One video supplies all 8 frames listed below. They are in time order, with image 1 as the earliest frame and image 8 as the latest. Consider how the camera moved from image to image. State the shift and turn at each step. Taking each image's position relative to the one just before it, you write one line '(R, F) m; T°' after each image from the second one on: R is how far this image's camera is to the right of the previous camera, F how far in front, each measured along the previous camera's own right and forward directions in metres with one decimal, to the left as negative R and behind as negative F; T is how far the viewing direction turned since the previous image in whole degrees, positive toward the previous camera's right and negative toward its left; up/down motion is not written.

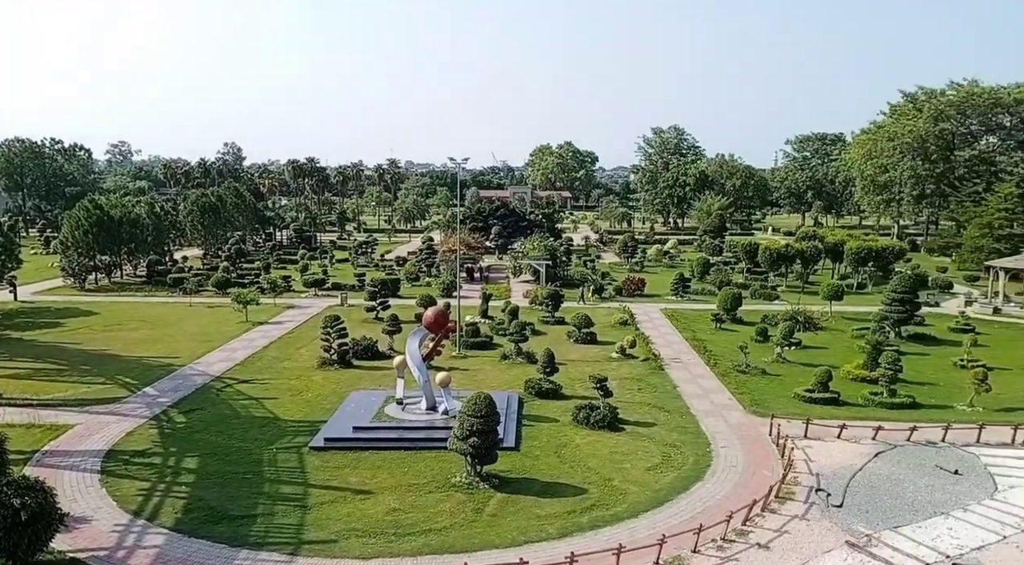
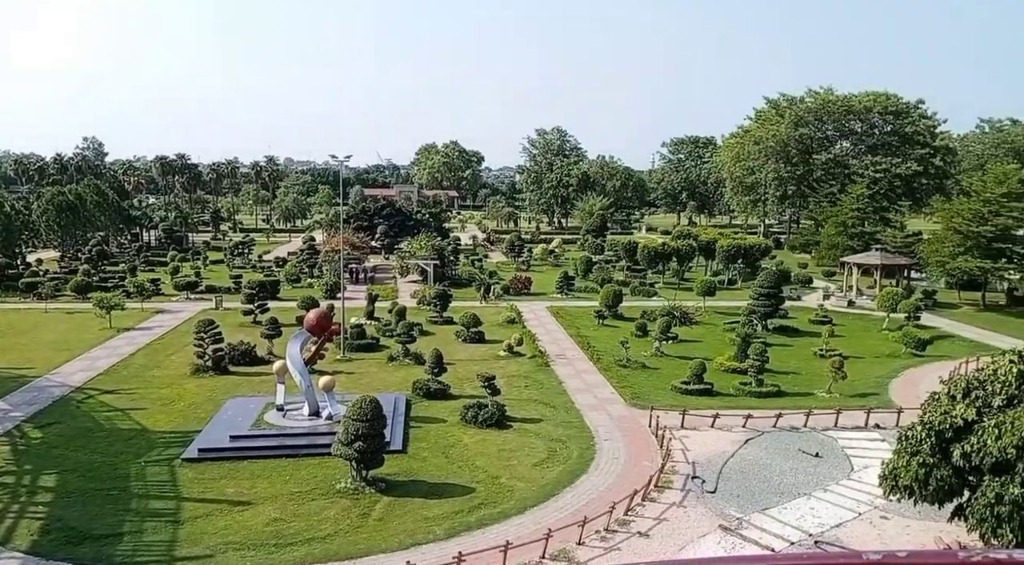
(+0.2, -1.1) m; +7°
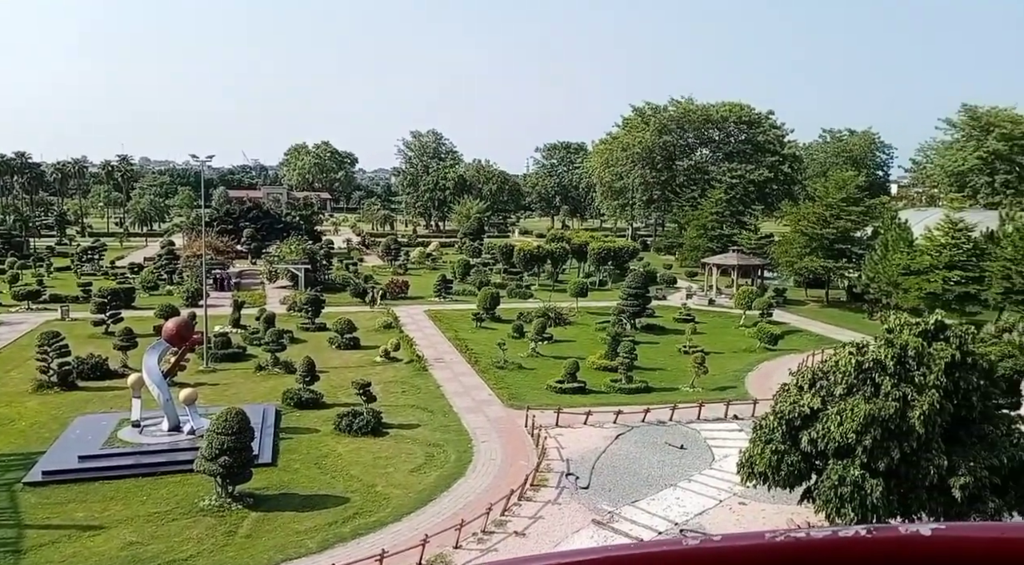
(+0.4, -0.1) m; +8°
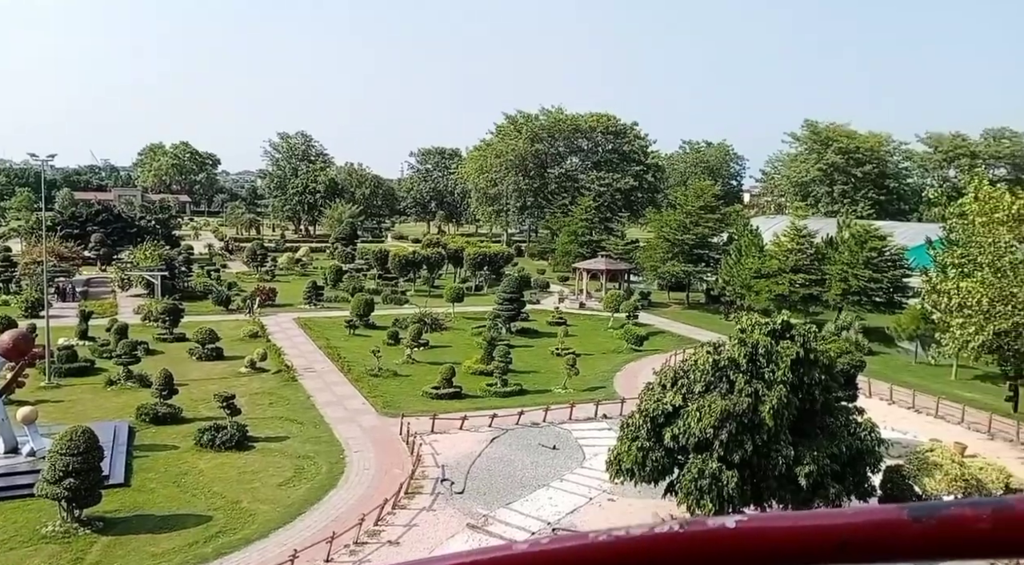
(+0.1, -0.6) m; +8°
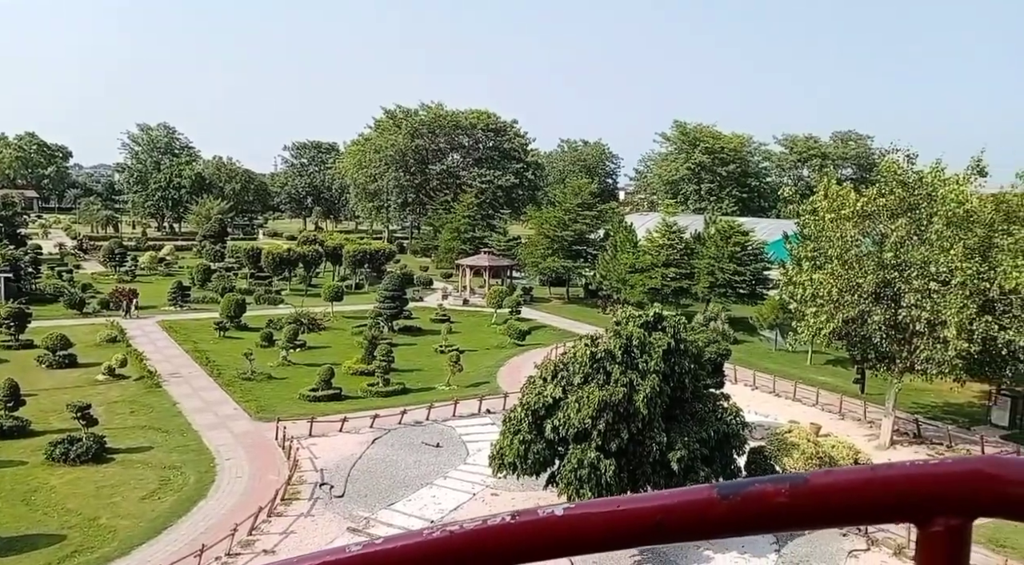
(0.0, -0.5) m; +8°
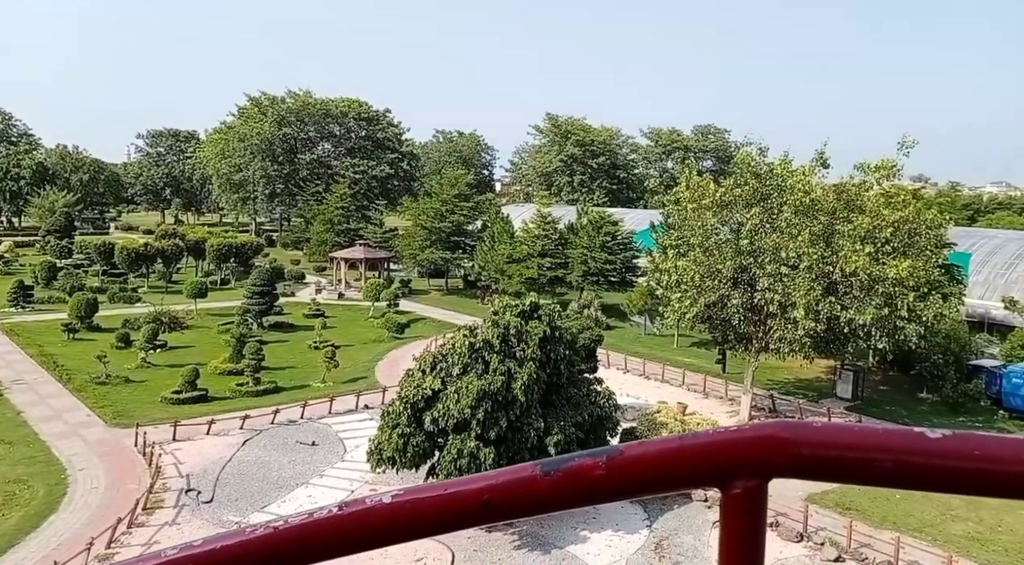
(+0.1, -0.5) m; +8°
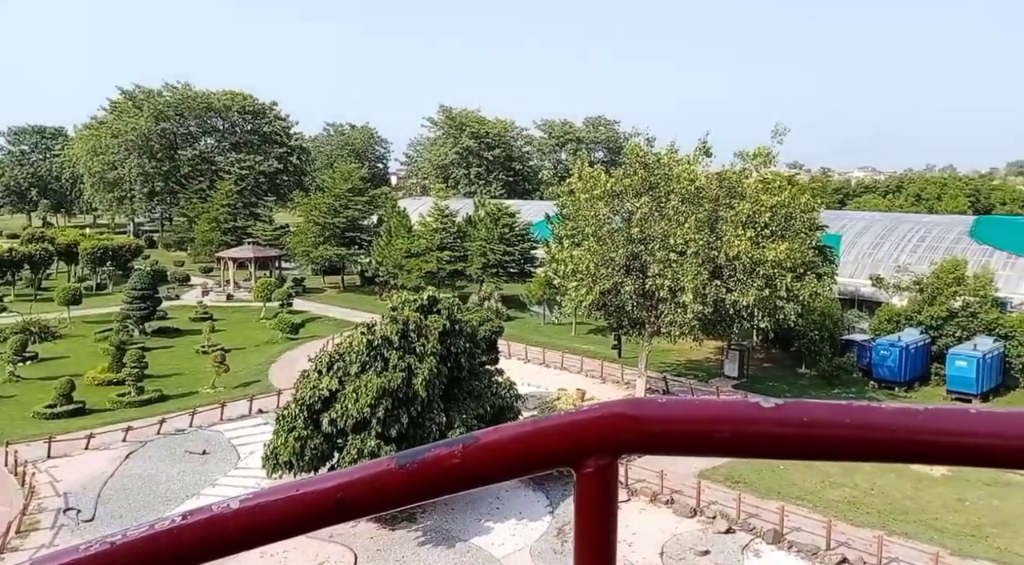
(+0.1, -0.3) m; +6°
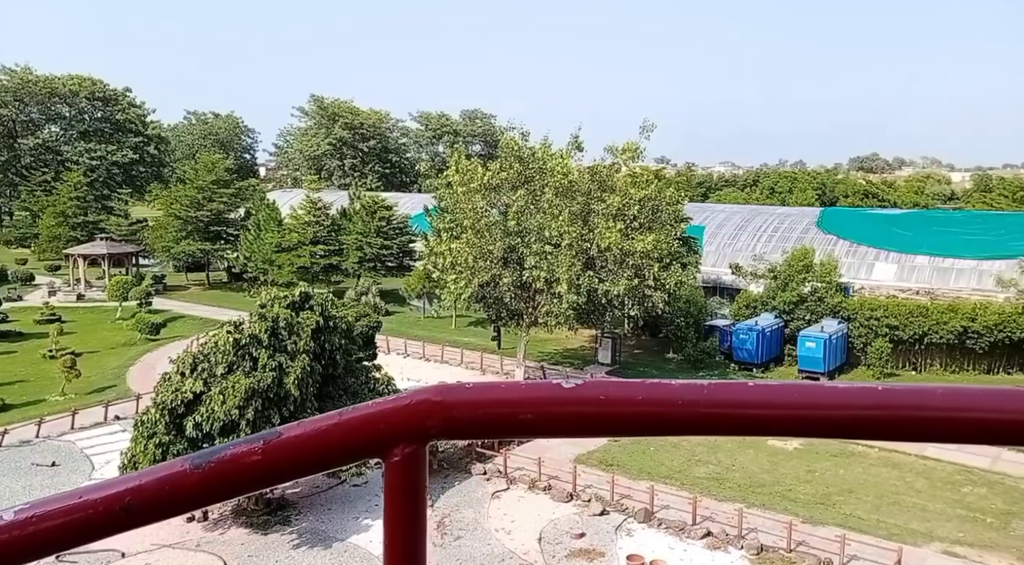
(+0.1, -0.4) m; +8°
